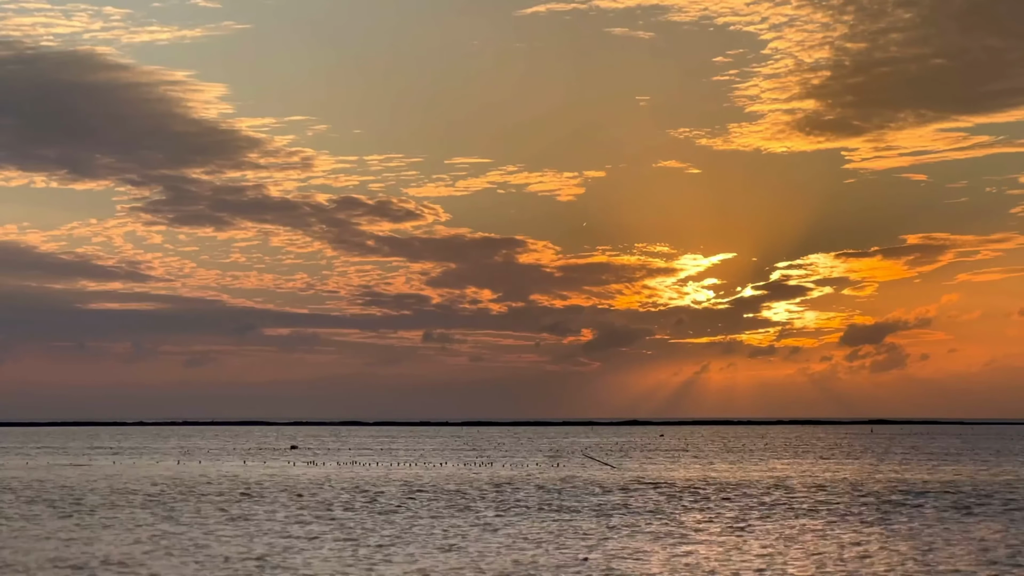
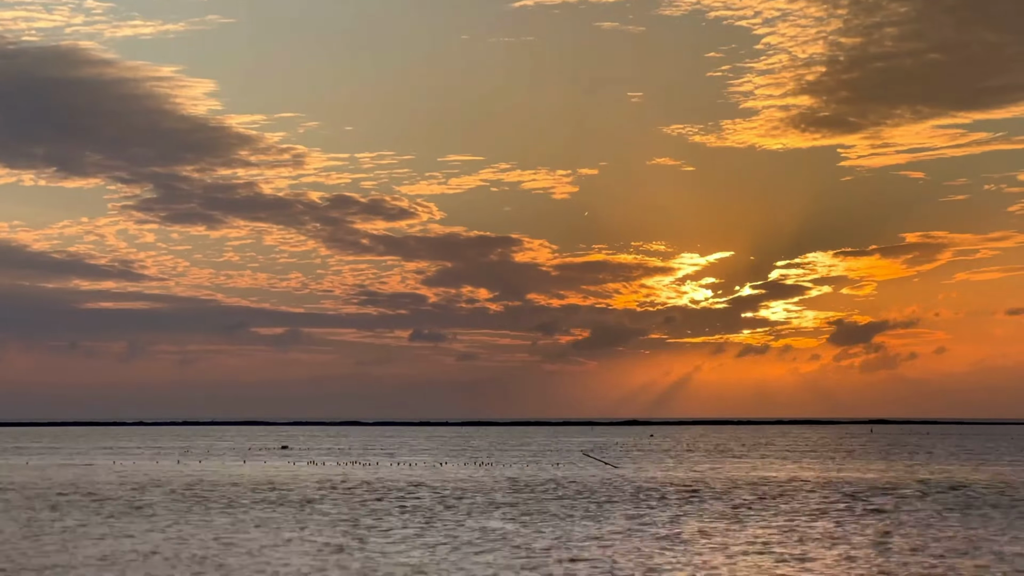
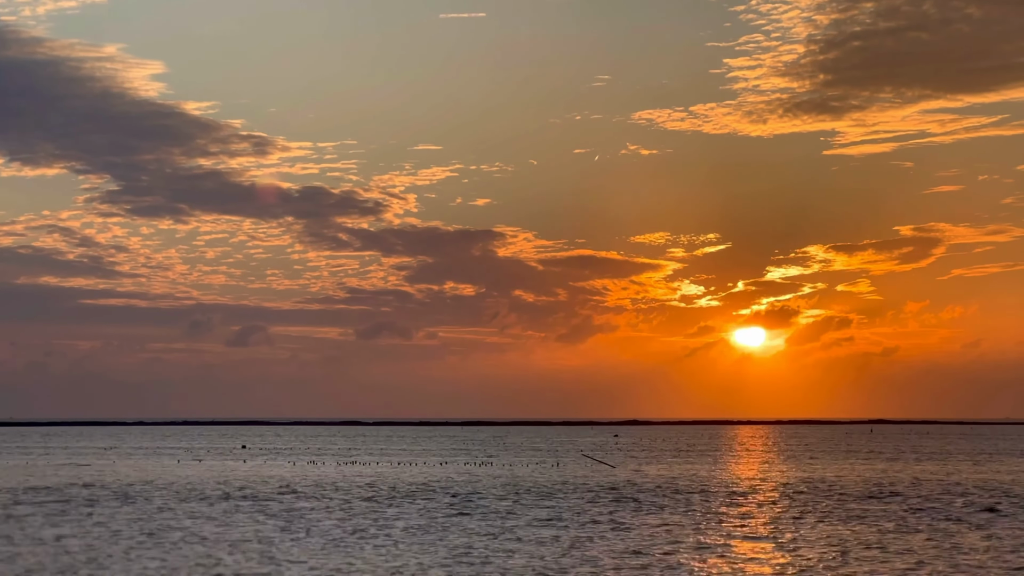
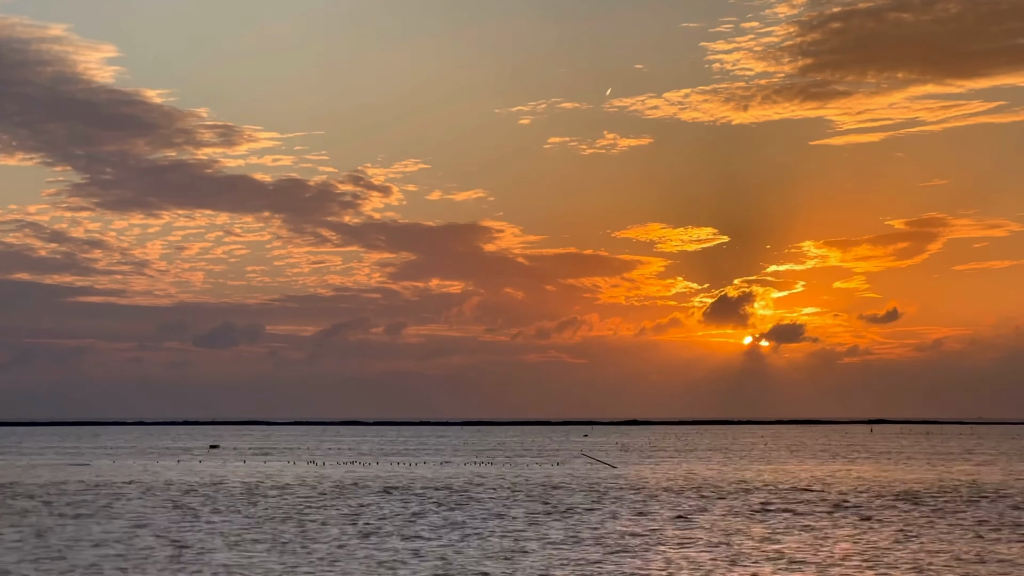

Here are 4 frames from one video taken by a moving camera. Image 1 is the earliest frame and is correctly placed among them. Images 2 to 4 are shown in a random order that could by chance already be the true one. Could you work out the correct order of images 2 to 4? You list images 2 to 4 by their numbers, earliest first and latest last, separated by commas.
2, 3, 4
